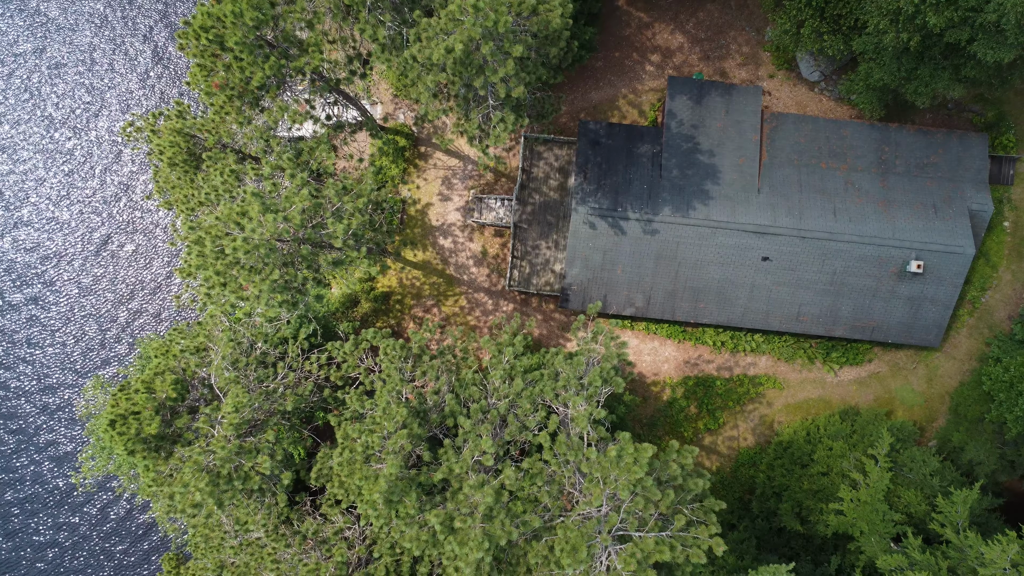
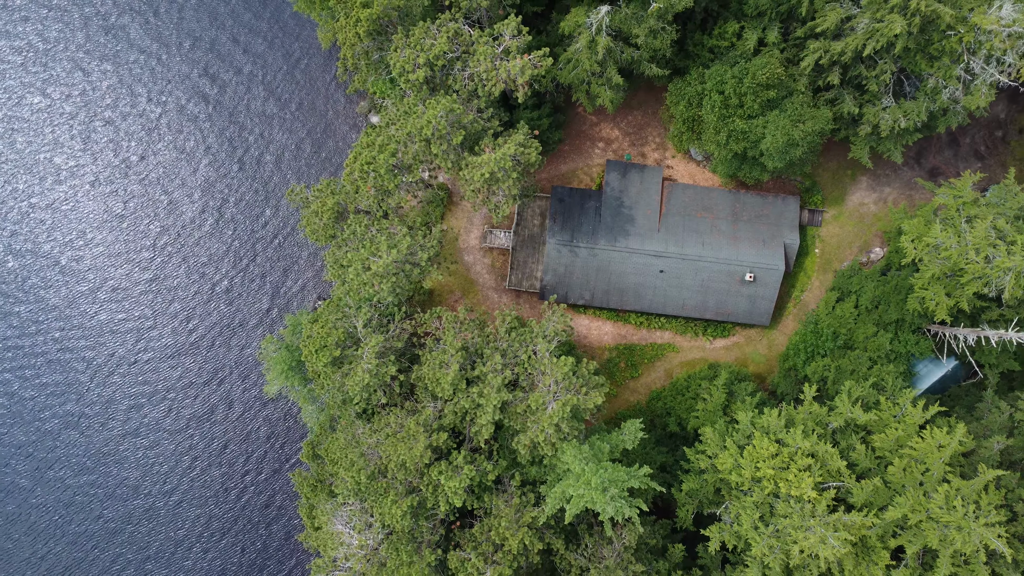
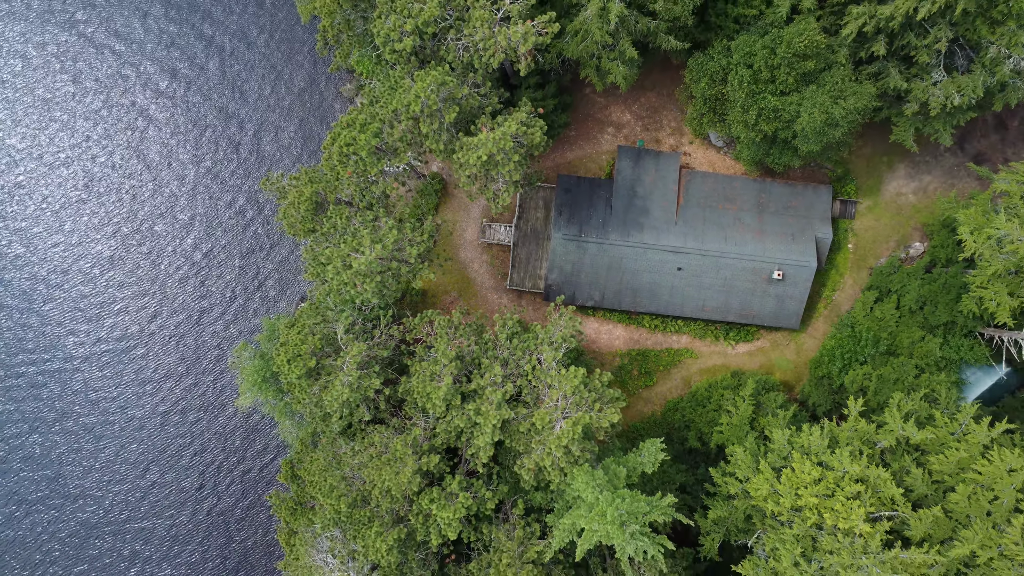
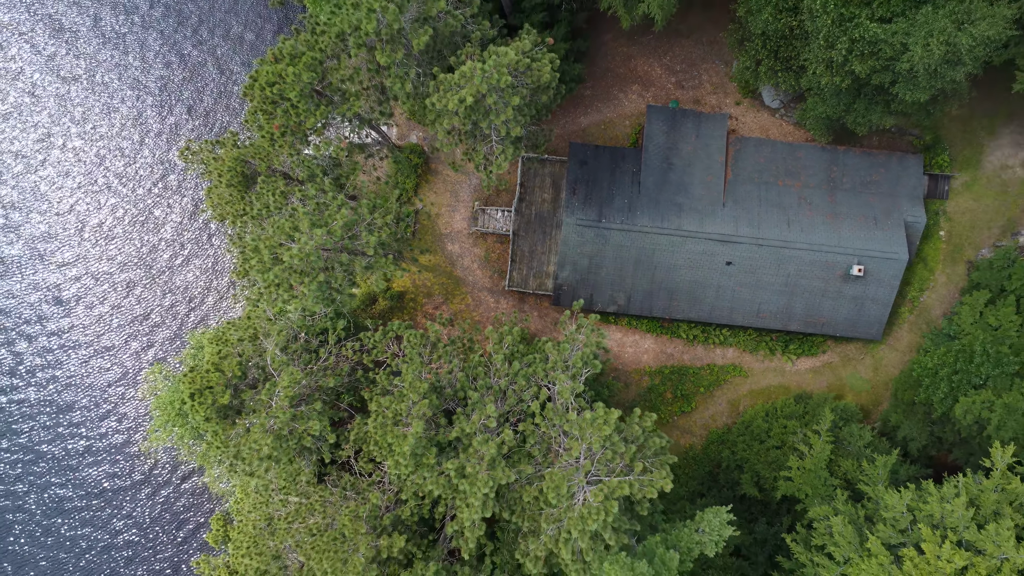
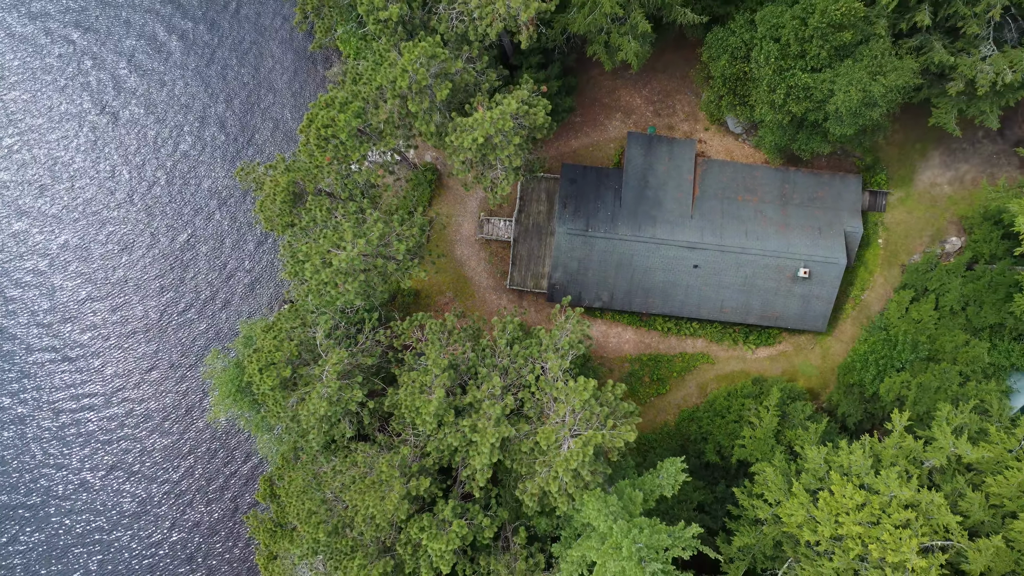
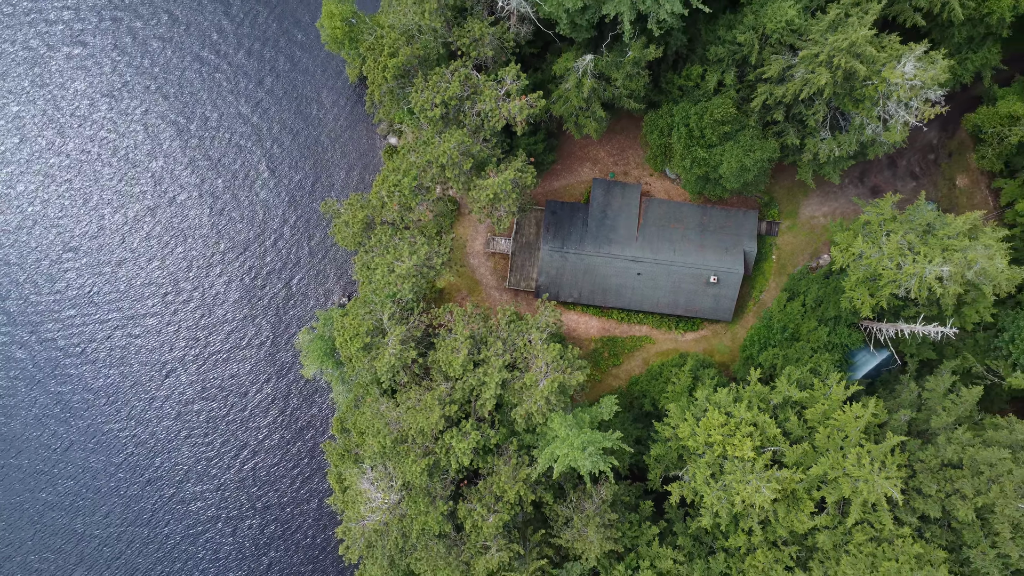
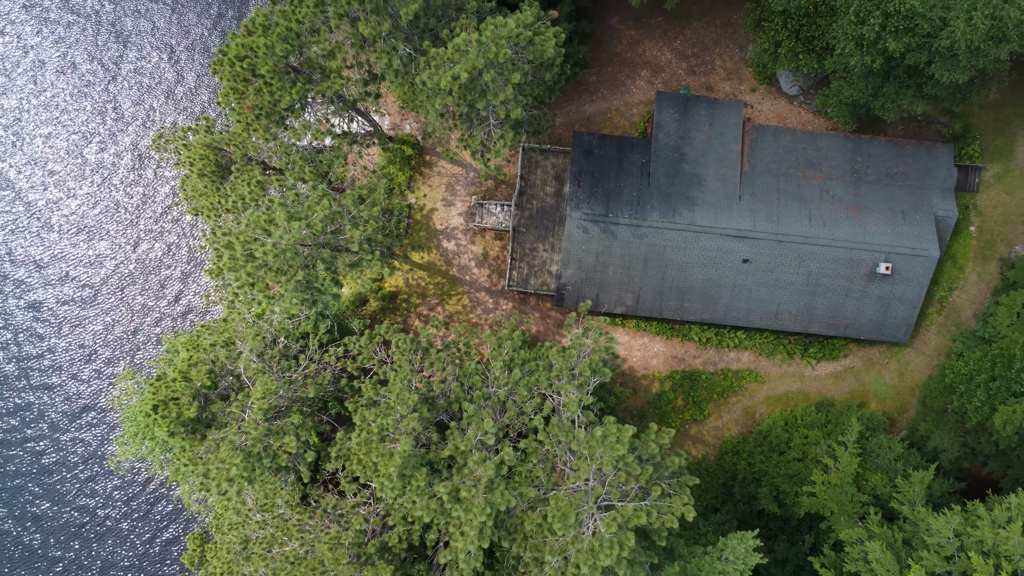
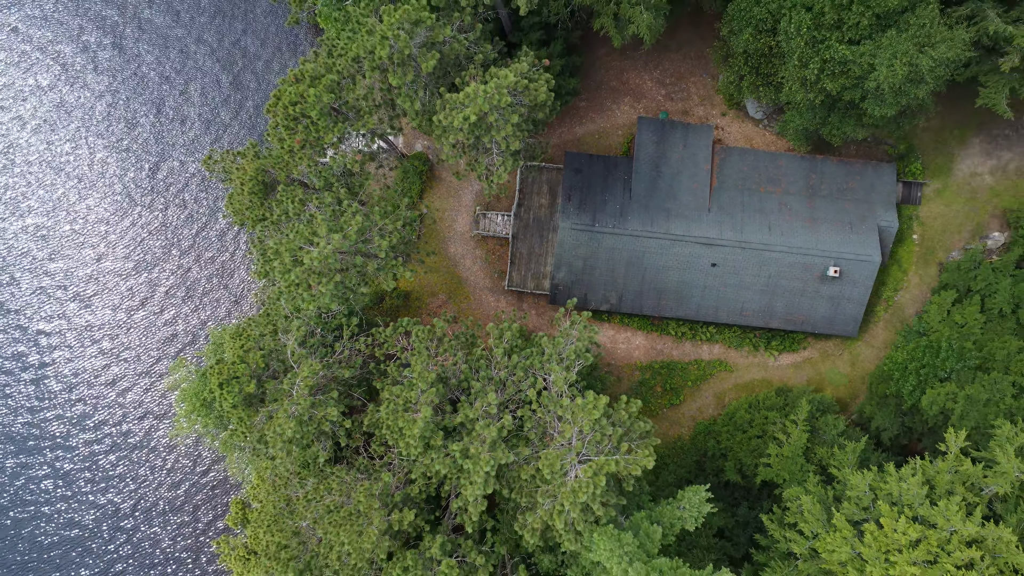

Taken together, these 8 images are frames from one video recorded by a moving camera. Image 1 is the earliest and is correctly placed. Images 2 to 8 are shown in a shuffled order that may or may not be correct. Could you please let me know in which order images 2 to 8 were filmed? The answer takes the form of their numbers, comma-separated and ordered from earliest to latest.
7, 4, 8, 5, 3, 2, 6
